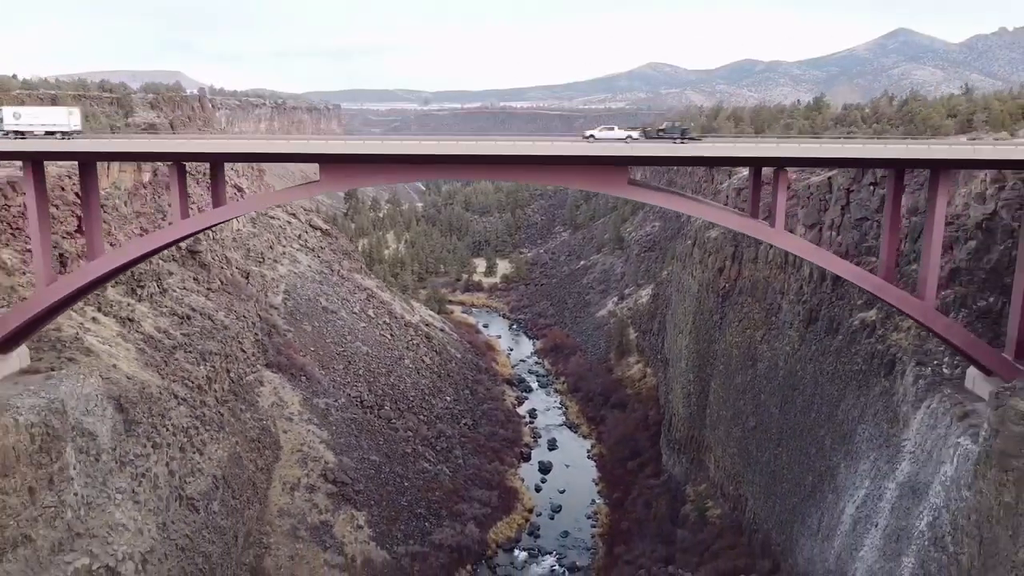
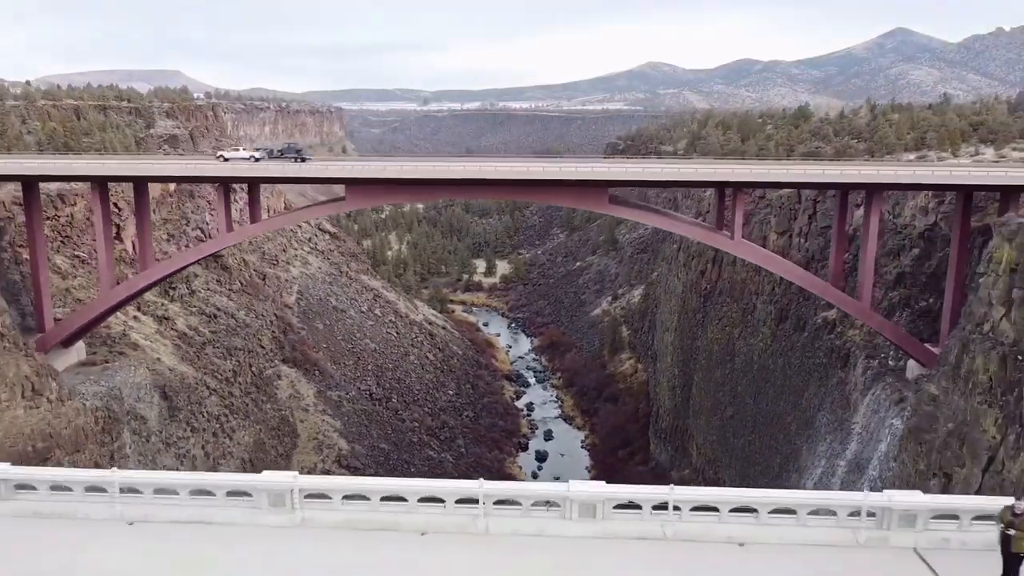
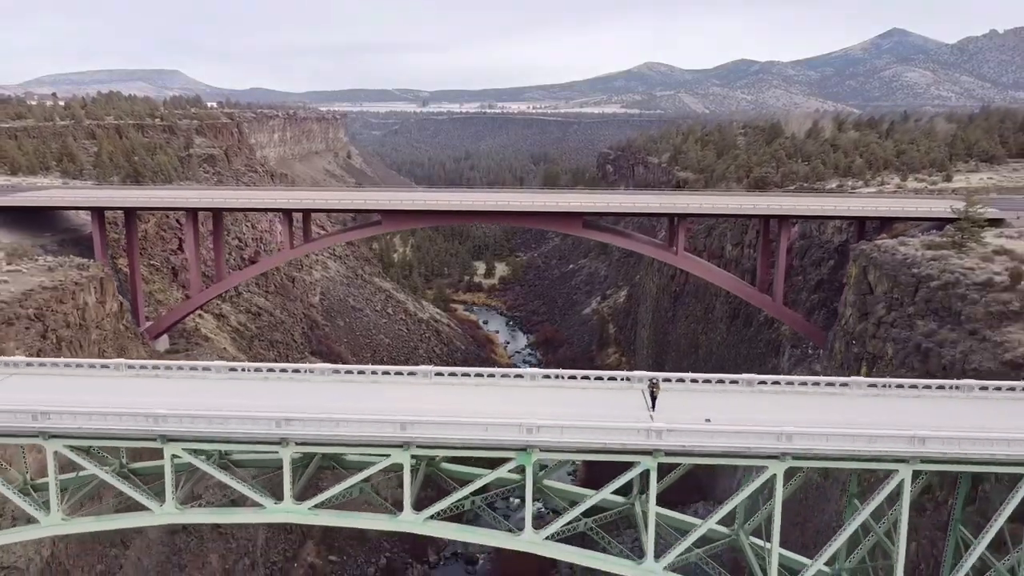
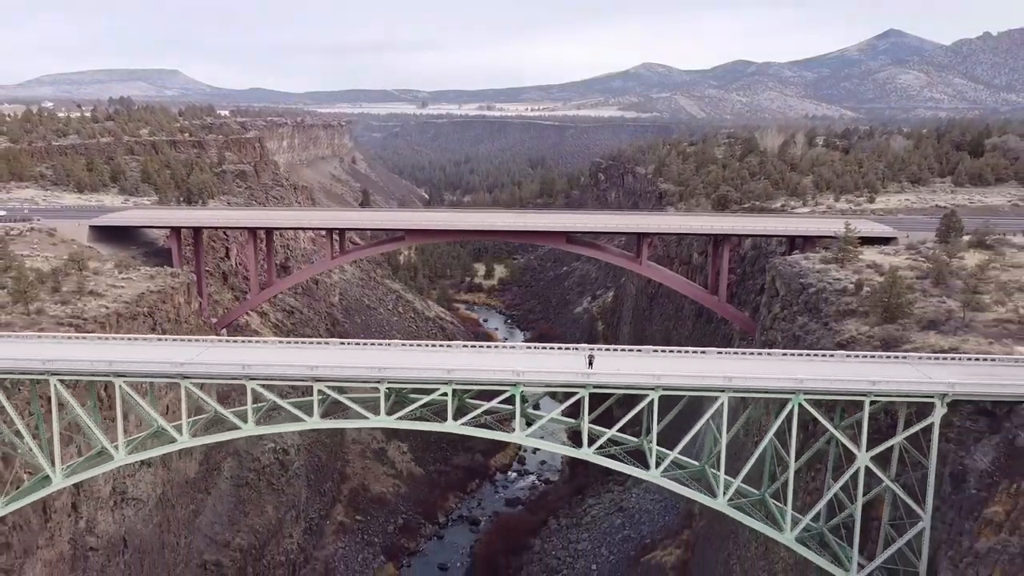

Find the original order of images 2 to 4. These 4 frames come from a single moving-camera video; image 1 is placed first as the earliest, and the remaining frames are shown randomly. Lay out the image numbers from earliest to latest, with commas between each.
2, 3, 4
